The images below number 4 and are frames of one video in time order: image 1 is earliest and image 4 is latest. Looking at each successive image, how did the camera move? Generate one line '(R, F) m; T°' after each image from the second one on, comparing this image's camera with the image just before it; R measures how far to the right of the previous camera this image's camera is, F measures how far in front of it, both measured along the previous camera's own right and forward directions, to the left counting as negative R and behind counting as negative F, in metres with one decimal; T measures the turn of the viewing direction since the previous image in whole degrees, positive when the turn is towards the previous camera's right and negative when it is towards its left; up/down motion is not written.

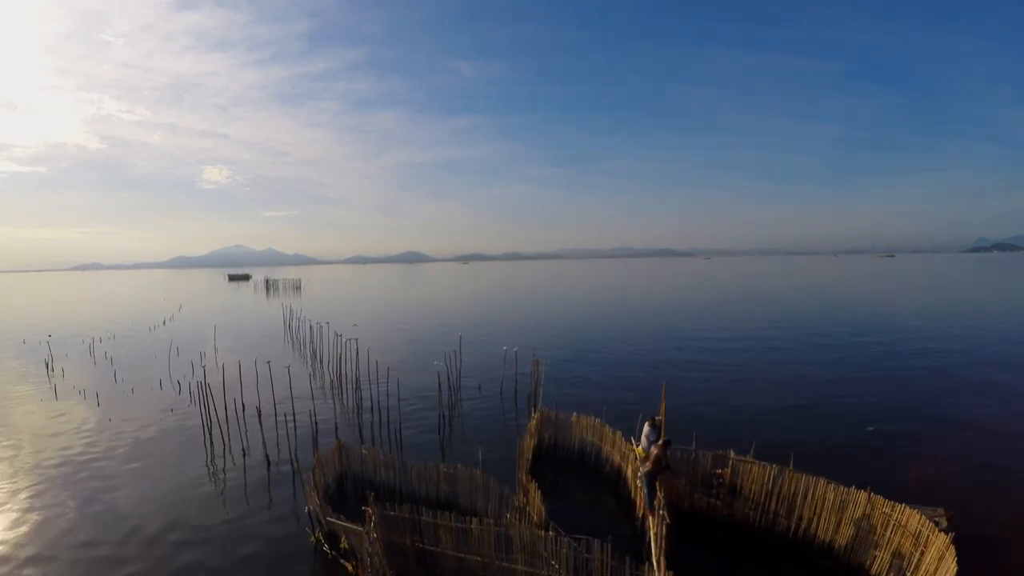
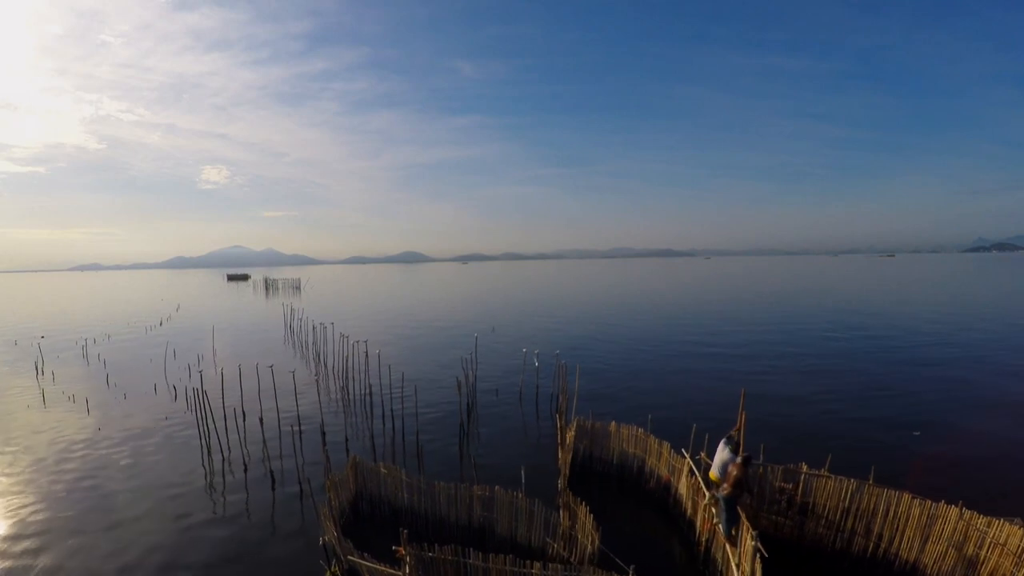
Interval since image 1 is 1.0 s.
(-0.4, +0.7) m; 0°
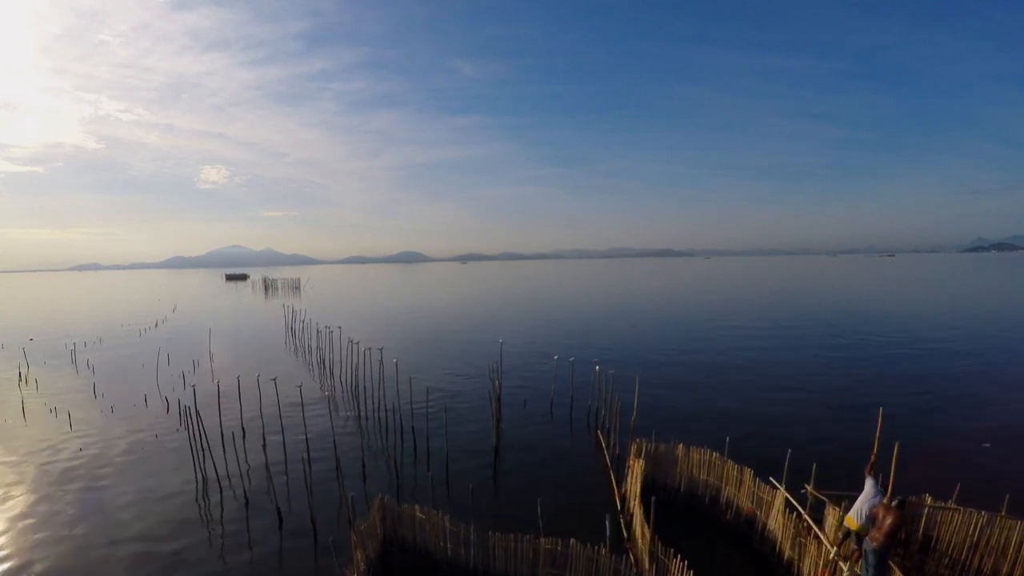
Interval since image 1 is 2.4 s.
(-0.5, +1.0) m; 0°
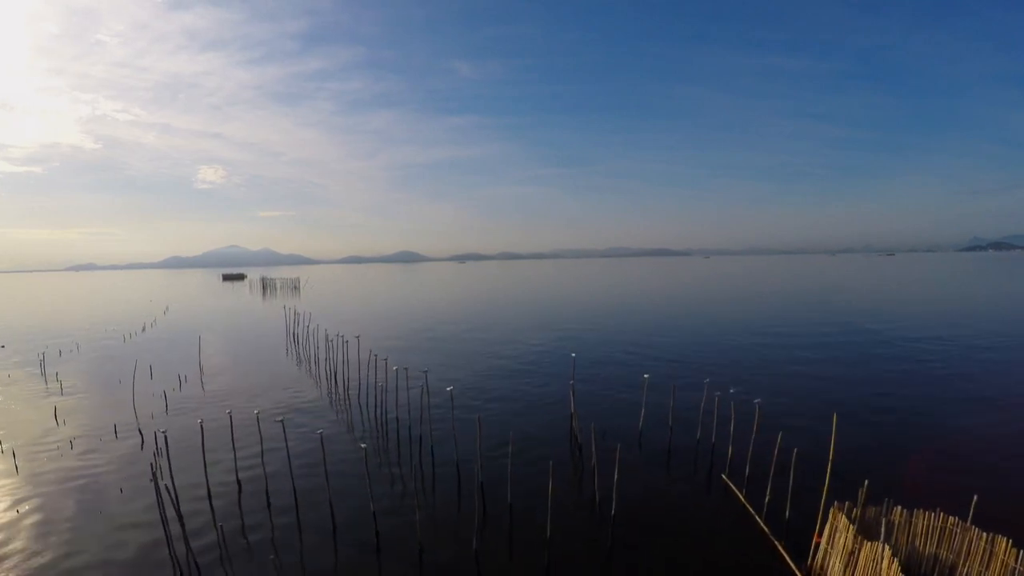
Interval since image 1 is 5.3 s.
(-1.0, +2.0) m; 0°
